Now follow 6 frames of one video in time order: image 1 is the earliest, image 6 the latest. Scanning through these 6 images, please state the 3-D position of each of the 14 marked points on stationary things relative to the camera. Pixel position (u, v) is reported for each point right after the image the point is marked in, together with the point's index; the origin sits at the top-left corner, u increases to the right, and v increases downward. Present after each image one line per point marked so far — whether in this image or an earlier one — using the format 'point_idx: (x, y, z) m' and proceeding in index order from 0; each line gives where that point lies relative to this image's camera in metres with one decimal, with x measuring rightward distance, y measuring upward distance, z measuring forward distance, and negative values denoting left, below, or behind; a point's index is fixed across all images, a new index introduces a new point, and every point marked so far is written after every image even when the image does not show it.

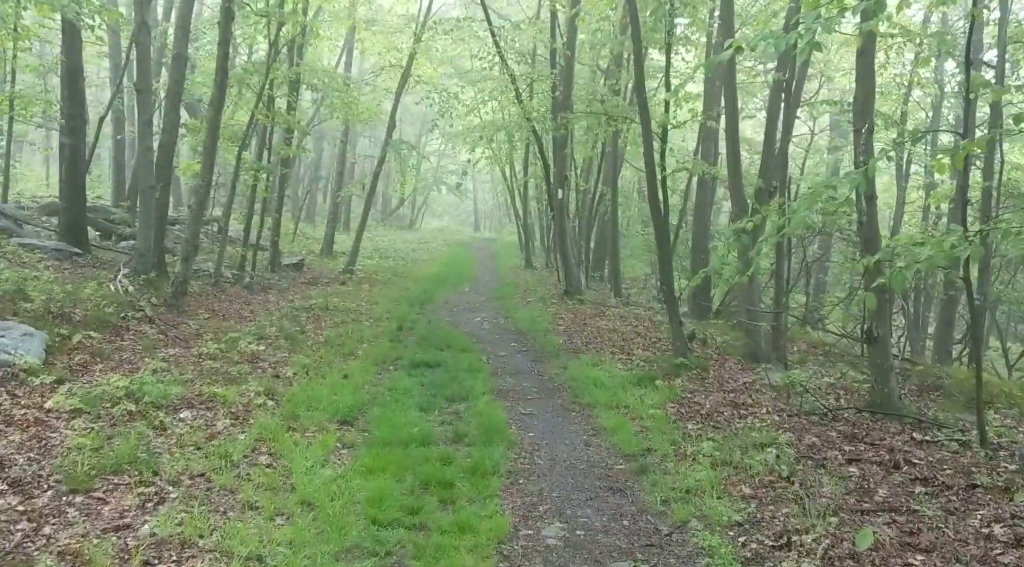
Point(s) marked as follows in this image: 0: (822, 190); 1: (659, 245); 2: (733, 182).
0: (+3.2, +0.9, +8.4) m
1: (+2.4, +0.6, +13.2) m
2: (+3.8, +1.7, +14.1) m
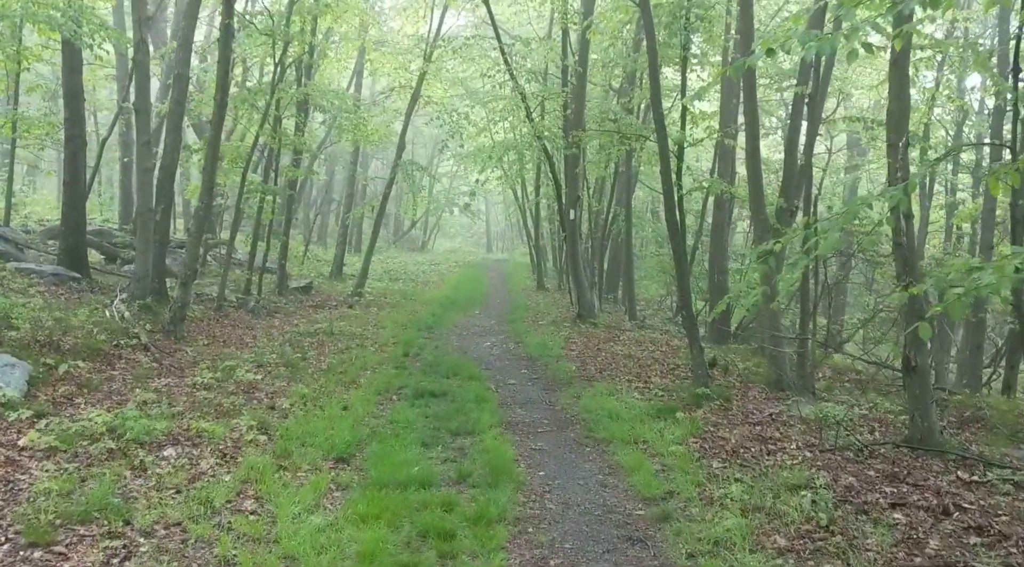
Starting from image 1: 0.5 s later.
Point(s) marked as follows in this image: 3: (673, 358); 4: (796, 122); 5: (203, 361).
0: (+3.2, +0.7, +7.7) m
1: (+2.5, +0.2, +12.6) m
2: (+4.0, +1.3, +13.4) m
3: (+3.0, -1.4, +15.3) m
4: (+5.4, +3.1, +15.8) m
5: (-4.9, -1.2, +13.1) m
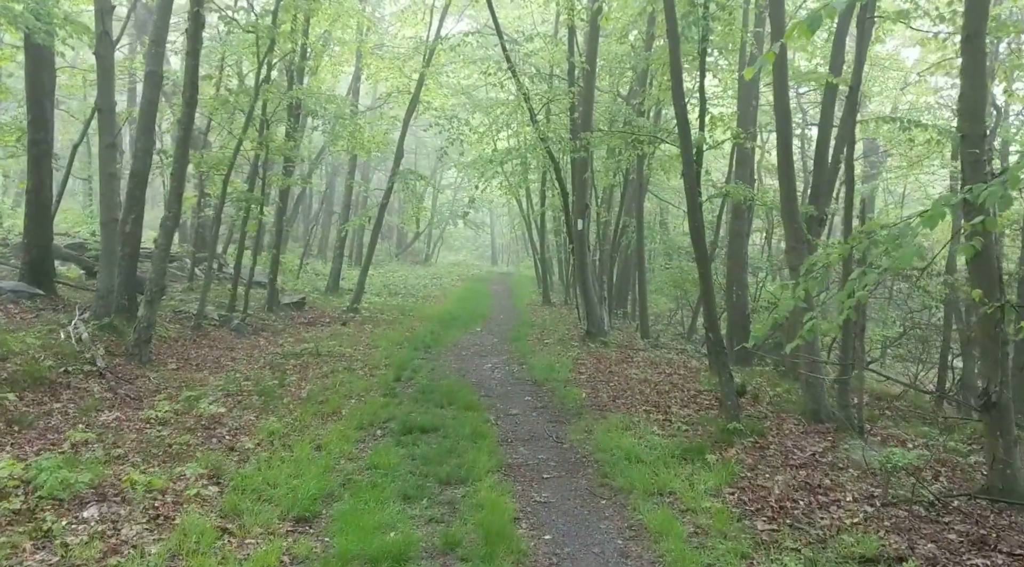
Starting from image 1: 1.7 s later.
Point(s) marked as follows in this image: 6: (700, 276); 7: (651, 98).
0: (+3.2, +0.5, +6.3) m
1: (+2.5, 0.0, +11.1) m
2: (+4.0, +1.1, +11.9) m
3: (+3.0, -1.6, +13.7) m
4: (+5.5, +2.8, +14.3) m
5: (-4.9, -1.5, +11.6) m
6: (+2.5, +0.1, +10.9) m
7: (+3.2, +4.3, +19.3) m
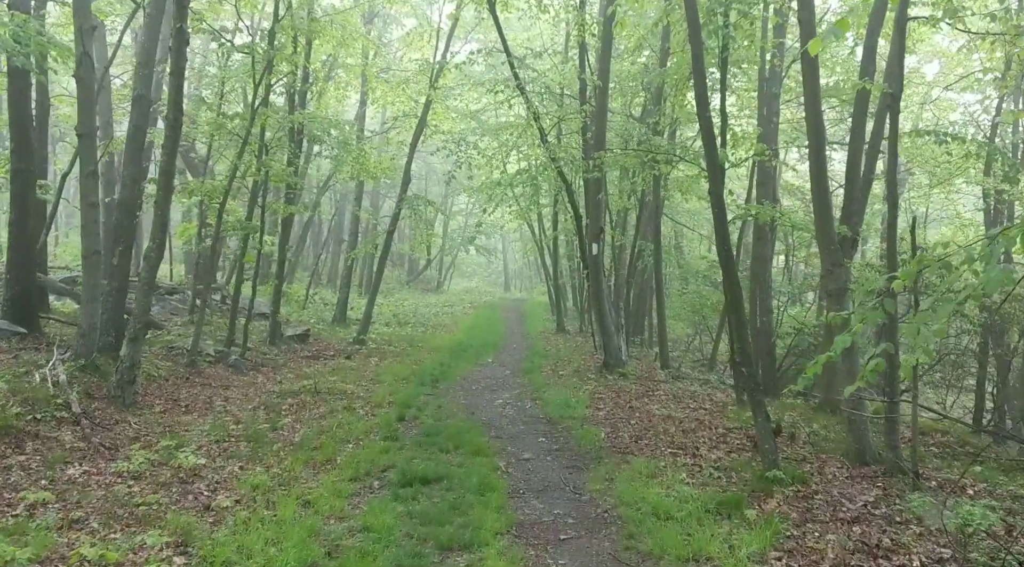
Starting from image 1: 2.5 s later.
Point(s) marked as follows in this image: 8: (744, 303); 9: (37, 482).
0: (+3.3, +0.4, +5.2) m
1: (+2.7, -0.3, +10.1) m
2: (+4.1, +0.7, +10.9) m
3: (+3.2, -2.1, +12.7) m
4: (+5.6, +2.4, +13.3) m
5: (-4.7, -2.0, +10.7) m
6: (+2.6, -0.3, +9.9) m
7: (+3.4, +3.7, +18.4) m
8: (+2.8, -0.2, +10.1) m
9: (-4.8, -2.0, +8.4) m
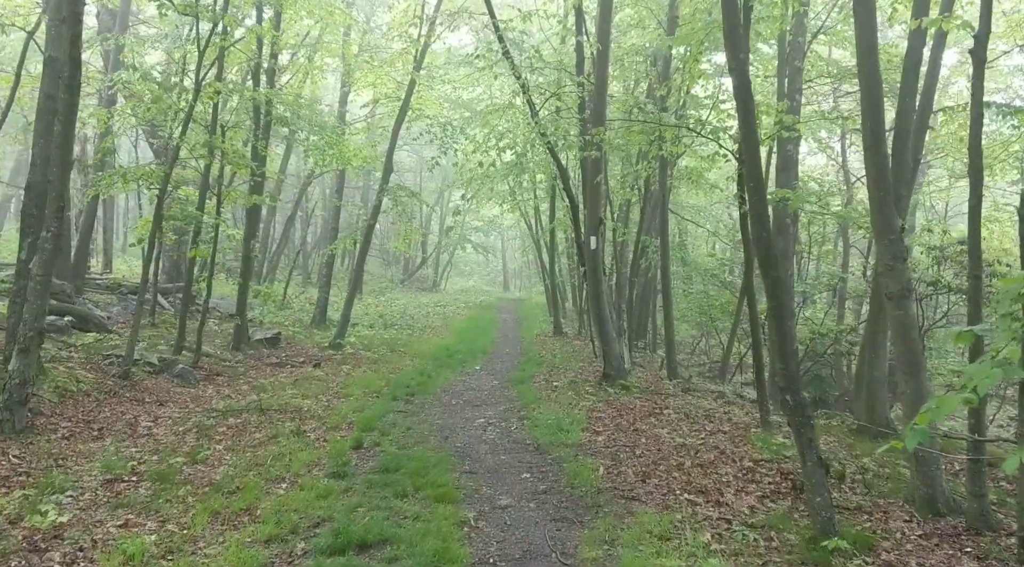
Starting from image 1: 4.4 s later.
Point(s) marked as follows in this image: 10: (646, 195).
0: (+3.0, +0.4, +3.0) m
1: (+2.4, -0.3, +7.8) m
2: (+3.8, +0.7, +8.6) m
3: (+2.9, -2.1, +10.4) m
4: (+5.3, +2.4, +11.0) m
5: (-5.0, -1.9, +8.4) m
6: (+2.4, -0.3, +7.6) m
7: (+3.2, +3.8, +16.2) m
8: (+2.5, -0.2, +7.8) m
9: (-5.1, -2.0, +6.1) m
10: (+3.1, +2.1, +19.2) m
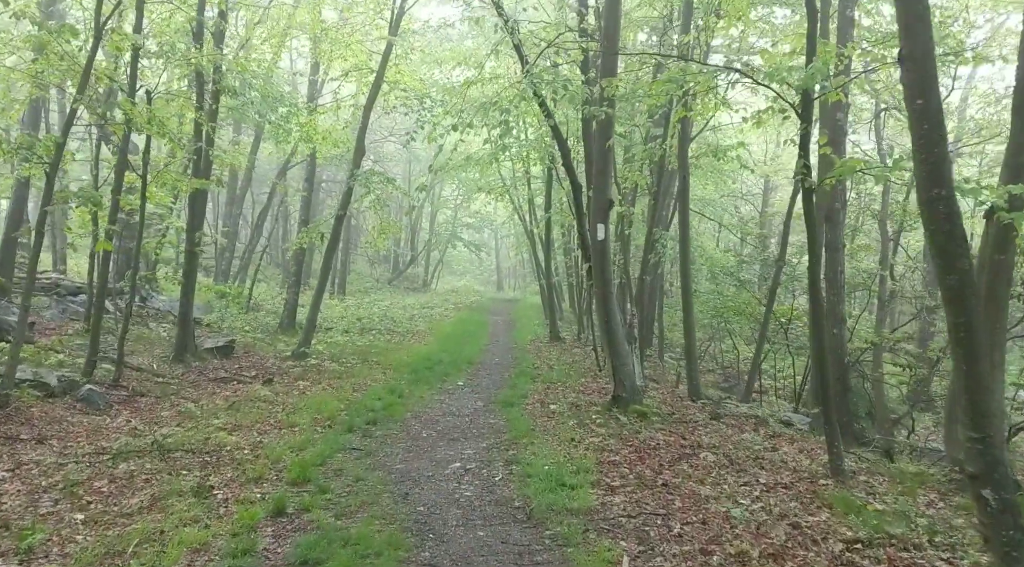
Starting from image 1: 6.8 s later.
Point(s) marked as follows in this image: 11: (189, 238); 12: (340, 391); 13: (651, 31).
0: (+2.9, +0.3, -0.1) m
1: (+2.3, -0.3, +4.7) m
2: (+3.7, +0.7, +5.6) m
3: (+2.8, -2.1, +7.3) m
4: (+5.2, +2.4, +8.0) m
5: (-5.1, -2.0, +5.3) m
6: (+2.2, -0.3, +4.6) m
7: (+3.0, +3.8, +13.1) m
8: (+2.4, -0.2, +4.8) m
9: (-5.2, -2.0, +3.0) m
10: (+2.9, +2.1, +16.1) m
11: (-6.8, +1.0, +17.4) m
12: (-3.1, -1.9, +14.8) m
13: (+2.6, +4.7, +15.4) m
